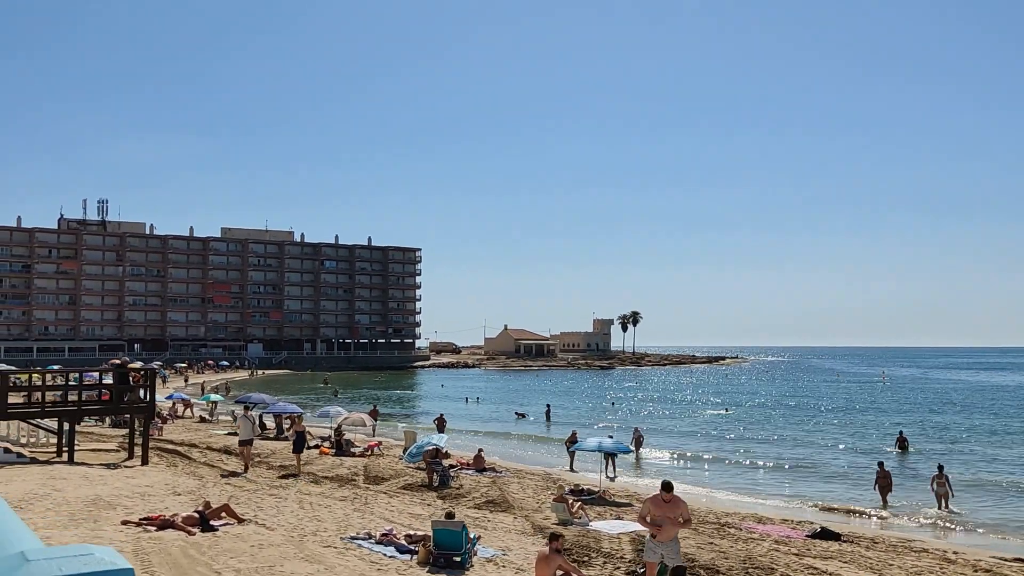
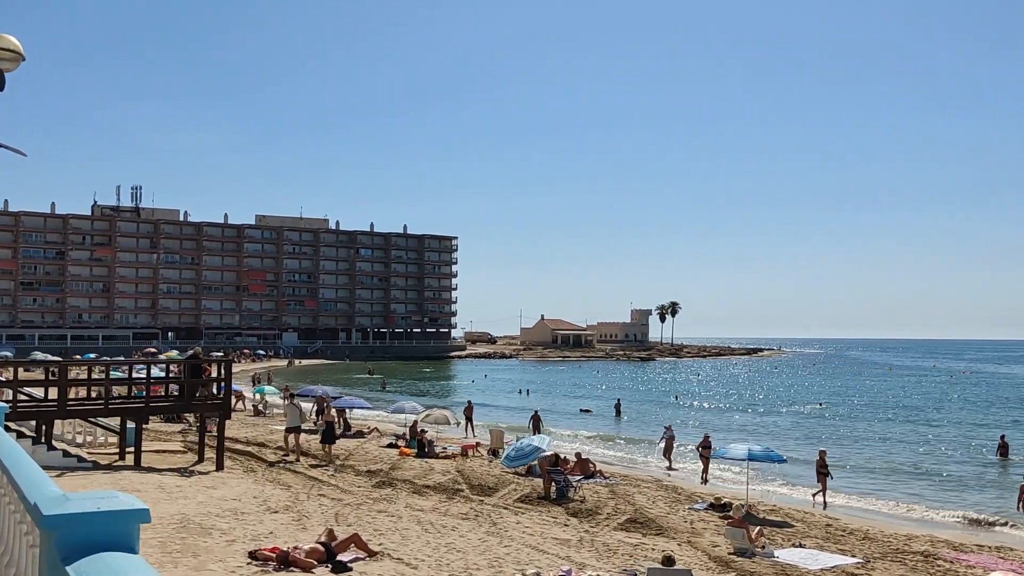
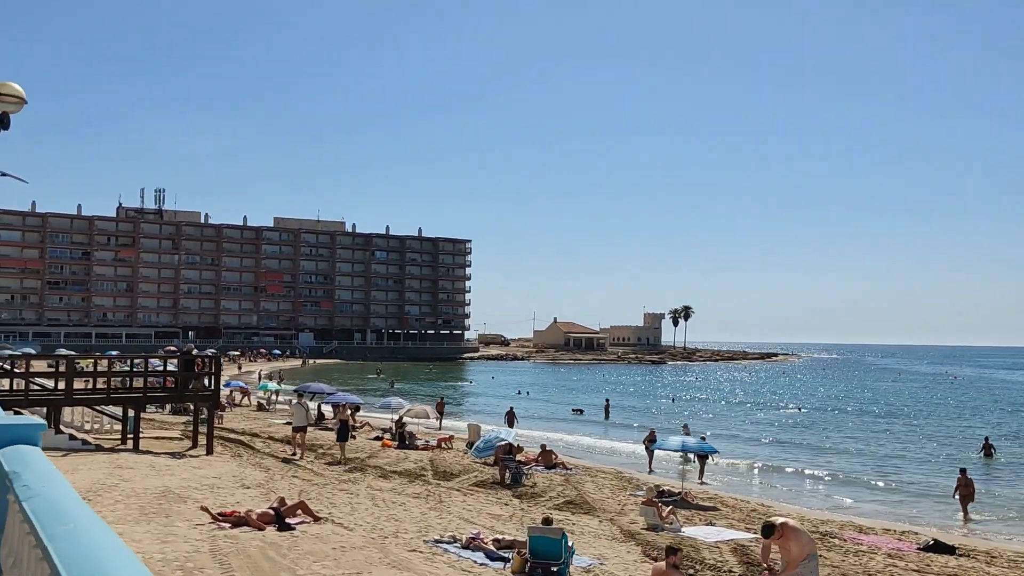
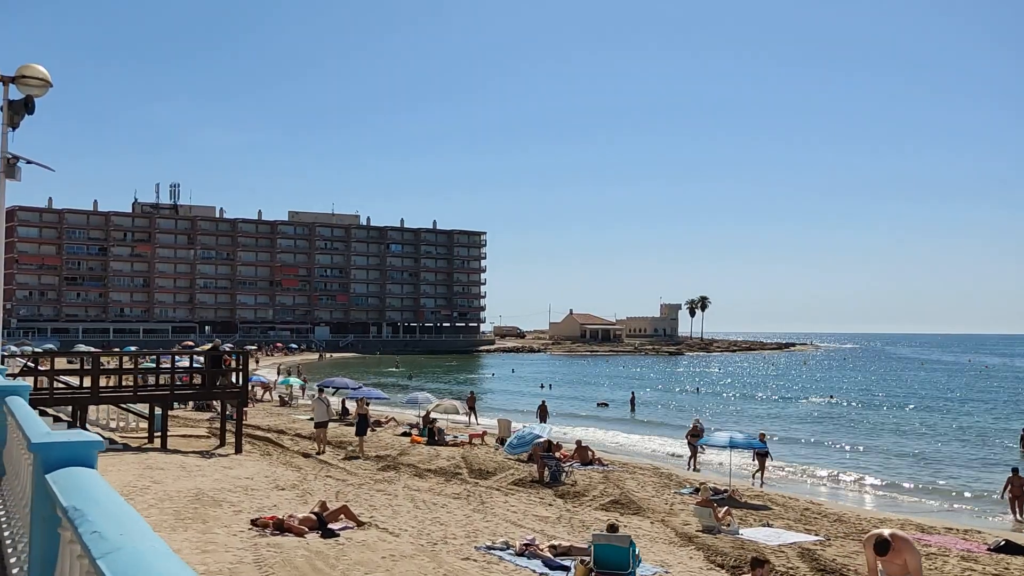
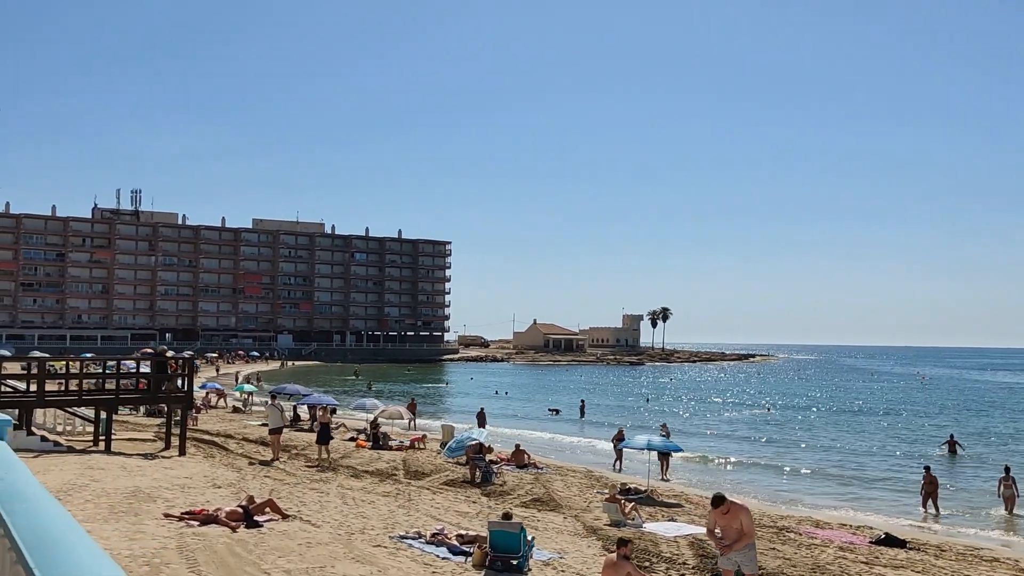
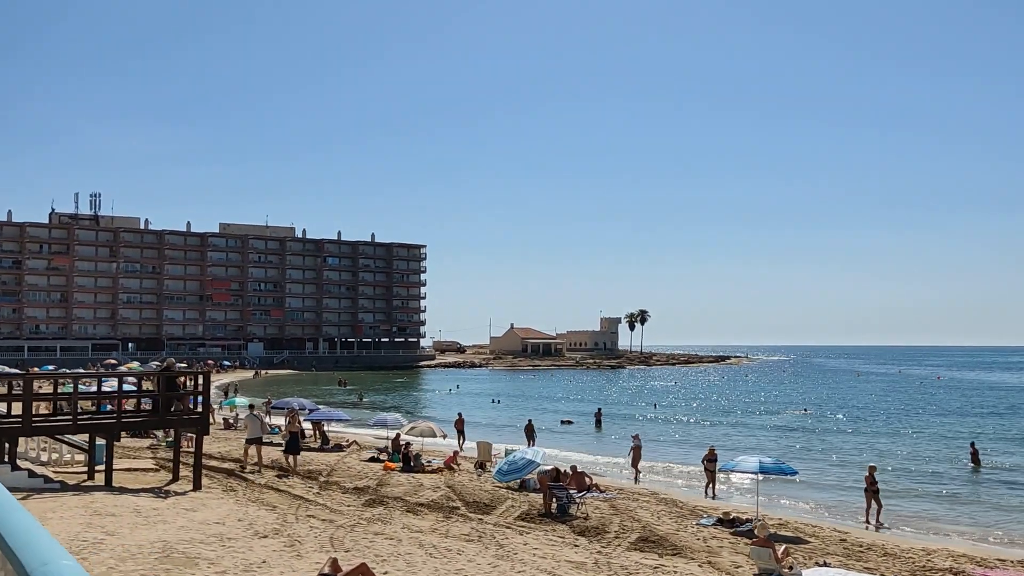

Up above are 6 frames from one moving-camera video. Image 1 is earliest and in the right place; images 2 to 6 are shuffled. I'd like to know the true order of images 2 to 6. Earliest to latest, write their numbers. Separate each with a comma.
5, 3, 4, 2, 6
